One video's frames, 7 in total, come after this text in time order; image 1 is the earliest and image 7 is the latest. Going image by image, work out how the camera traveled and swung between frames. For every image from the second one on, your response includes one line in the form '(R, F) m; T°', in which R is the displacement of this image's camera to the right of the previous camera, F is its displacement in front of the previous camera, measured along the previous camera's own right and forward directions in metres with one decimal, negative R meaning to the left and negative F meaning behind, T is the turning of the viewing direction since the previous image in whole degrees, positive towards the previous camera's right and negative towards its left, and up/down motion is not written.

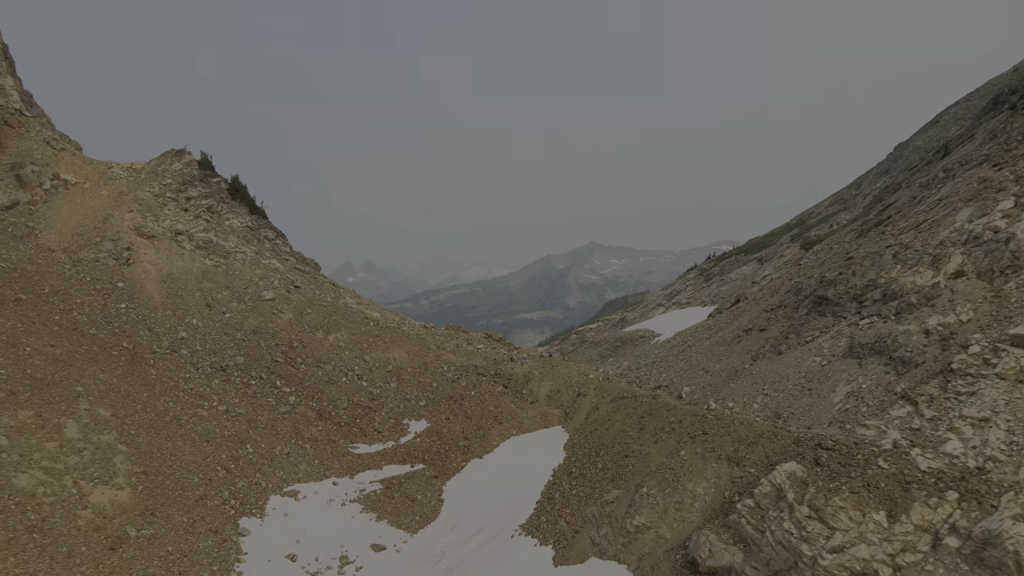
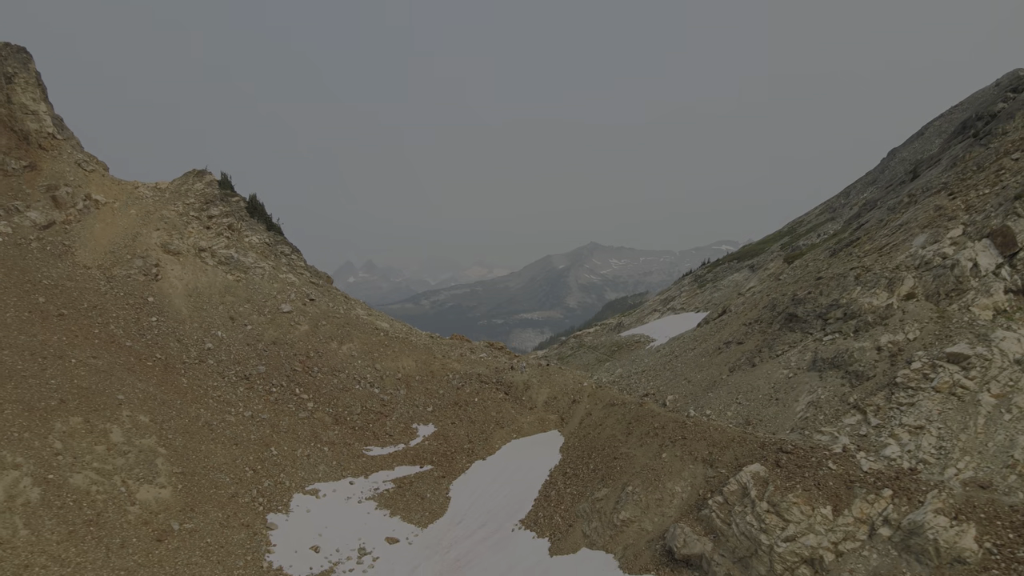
(0.0, -2.3) m; 0°
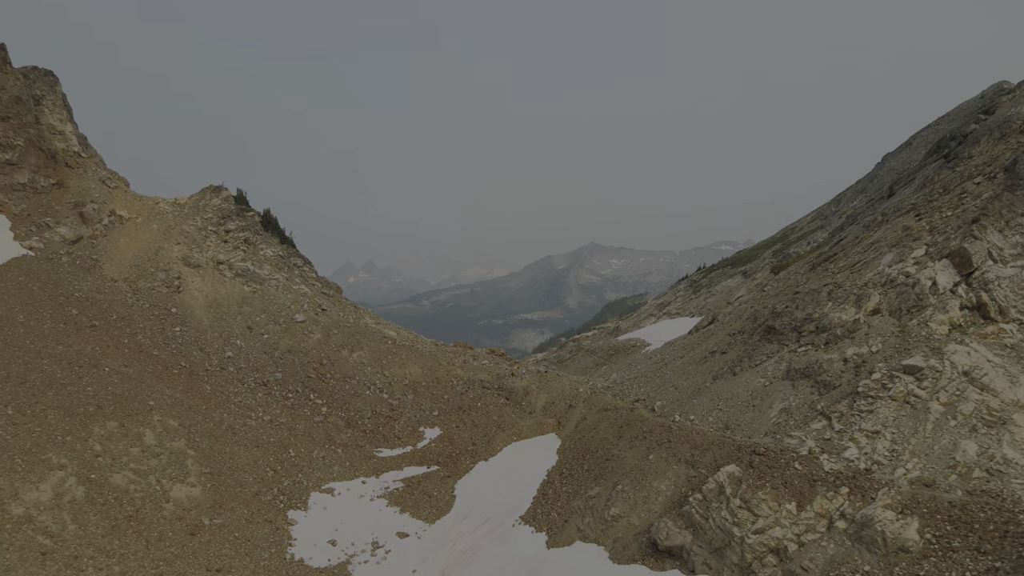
(0.0, -2.0) m; 0°
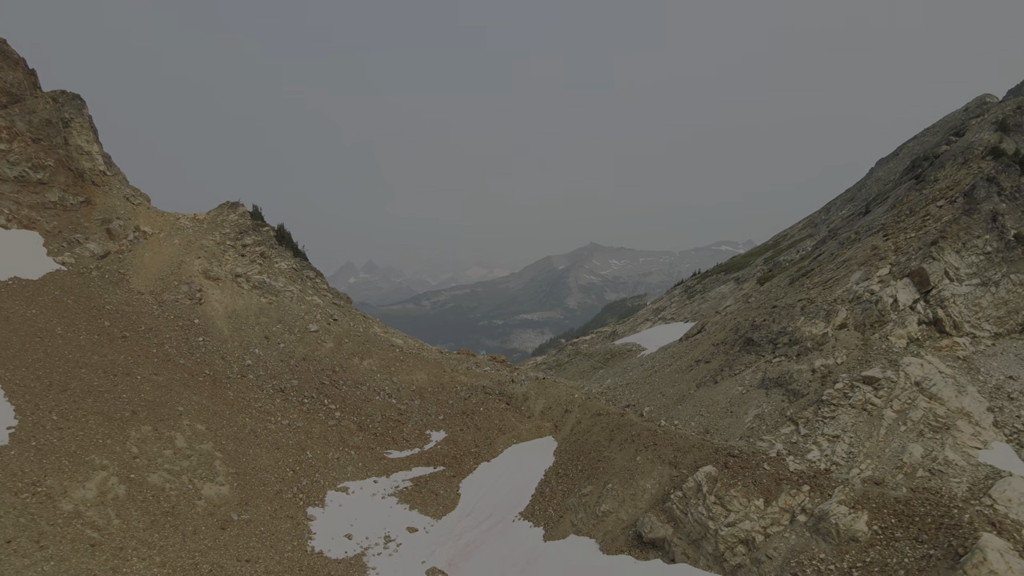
(0.0, -2.3) m; 0°
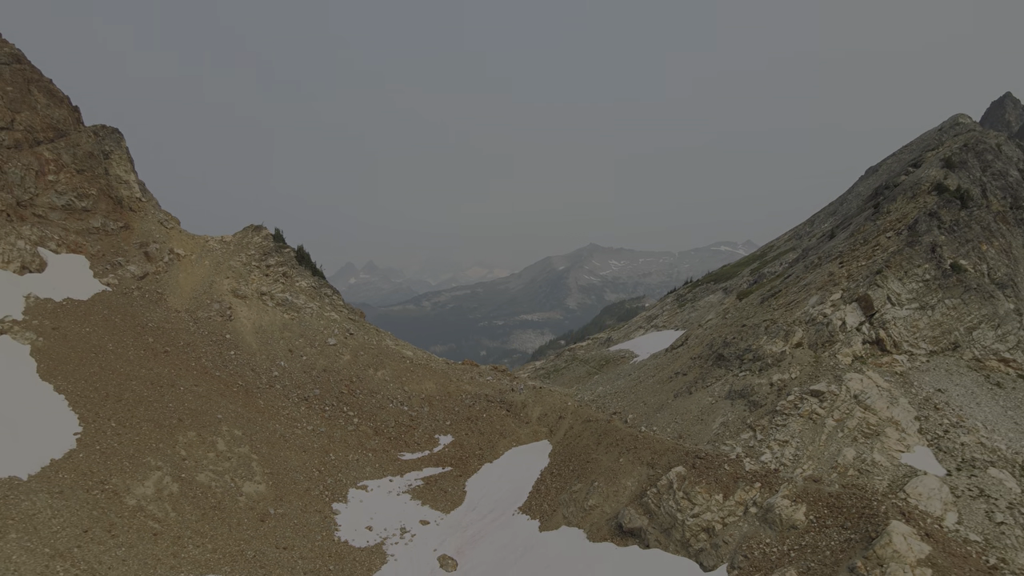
(0.0, -3.9) m; 0°
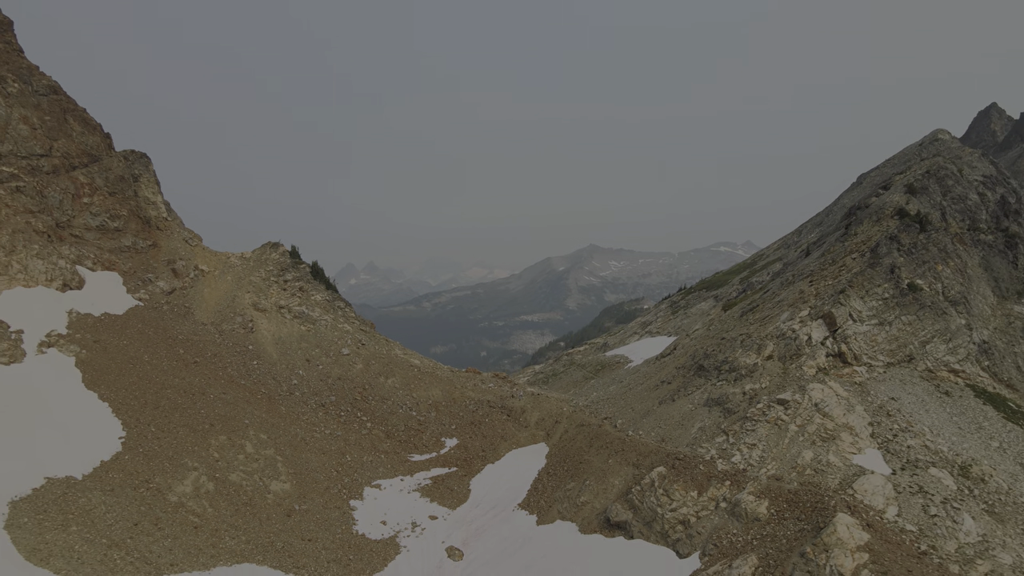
(0.0, -3.3) m; 0°
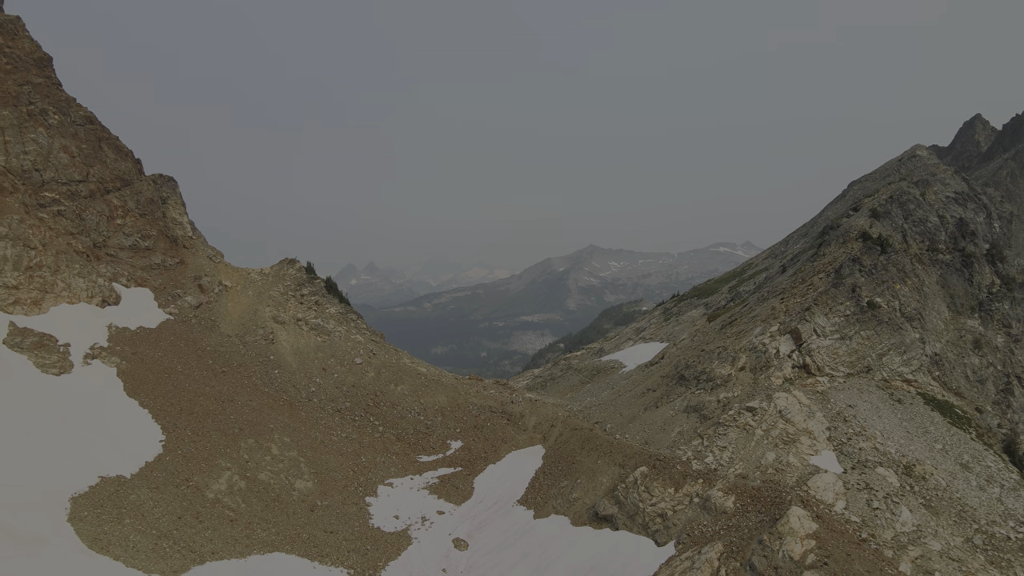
(+0.1, -3.8) m; 0°
